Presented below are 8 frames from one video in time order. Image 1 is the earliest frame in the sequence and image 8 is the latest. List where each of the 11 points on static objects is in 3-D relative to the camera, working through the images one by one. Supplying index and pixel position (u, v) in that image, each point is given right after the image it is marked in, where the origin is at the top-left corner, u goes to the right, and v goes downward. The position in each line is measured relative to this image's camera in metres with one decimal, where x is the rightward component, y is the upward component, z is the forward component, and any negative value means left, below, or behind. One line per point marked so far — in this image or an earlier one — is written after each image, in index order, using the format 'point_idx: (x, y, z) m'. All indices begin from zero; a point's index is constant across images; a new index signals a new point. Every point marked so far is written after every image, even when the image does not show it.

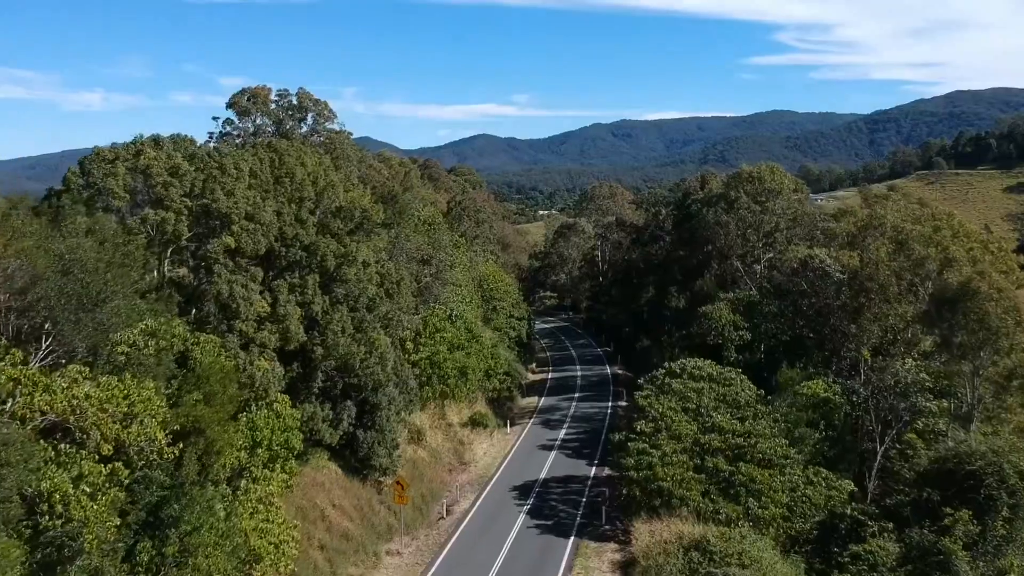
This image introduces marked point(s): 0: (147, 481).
0: (-6.0, -3.2, +16.1) m
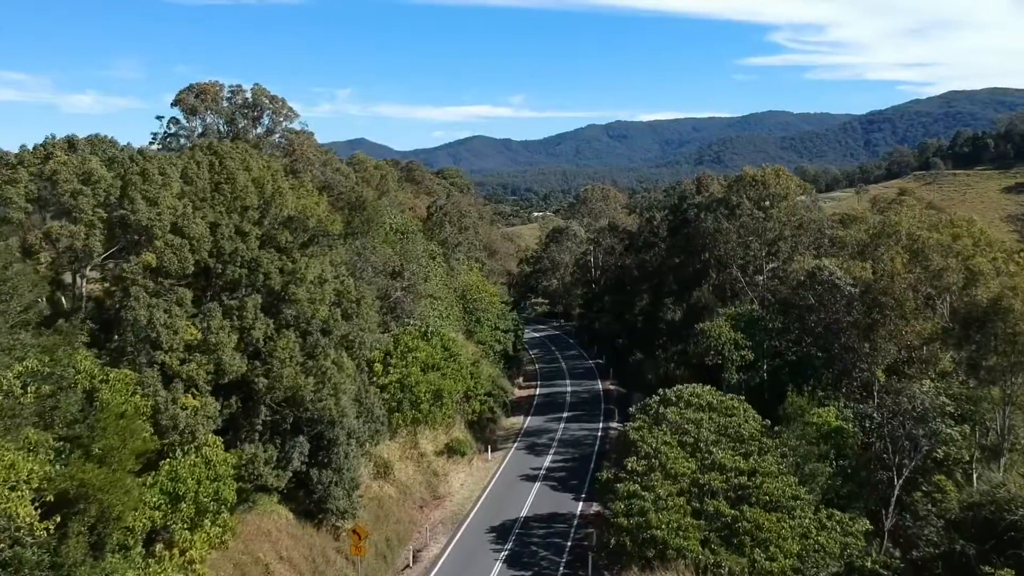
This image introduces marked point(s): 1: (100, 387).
0: (-6.5, -3.6, +12.9) m
1: (-7.2, -1.7, +17.2) m
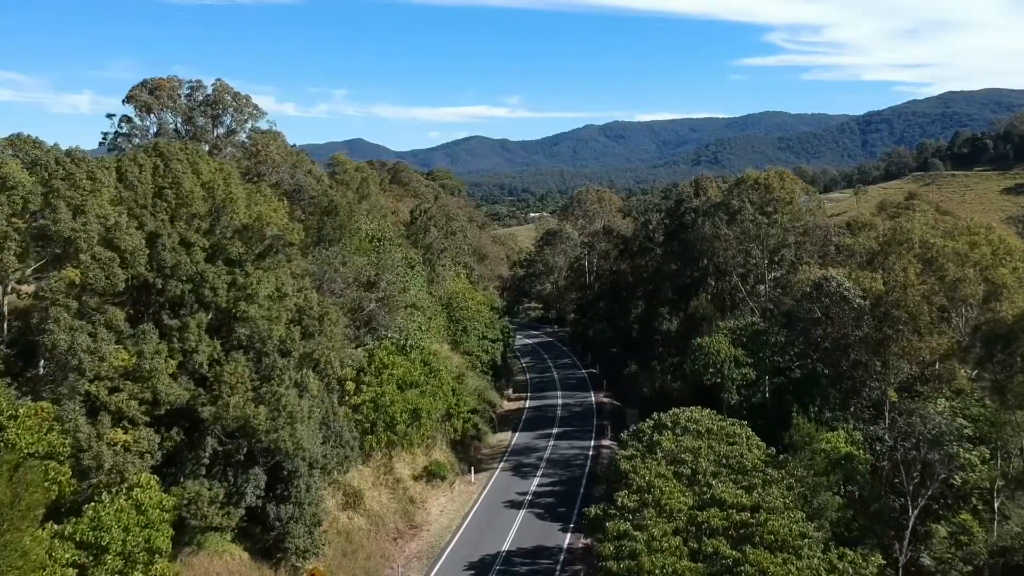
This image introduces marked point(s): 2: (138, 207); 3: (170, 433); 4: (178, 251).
0: (-7.0, -4.0, +10.6) m
1: (-7.7, -2.1, +14.9) m
2: (-7.4, +1.6, +19.3) m
3: (-6.7, -2.8, +19.1) m
4: (-6.6, +0.7, +19.3) m
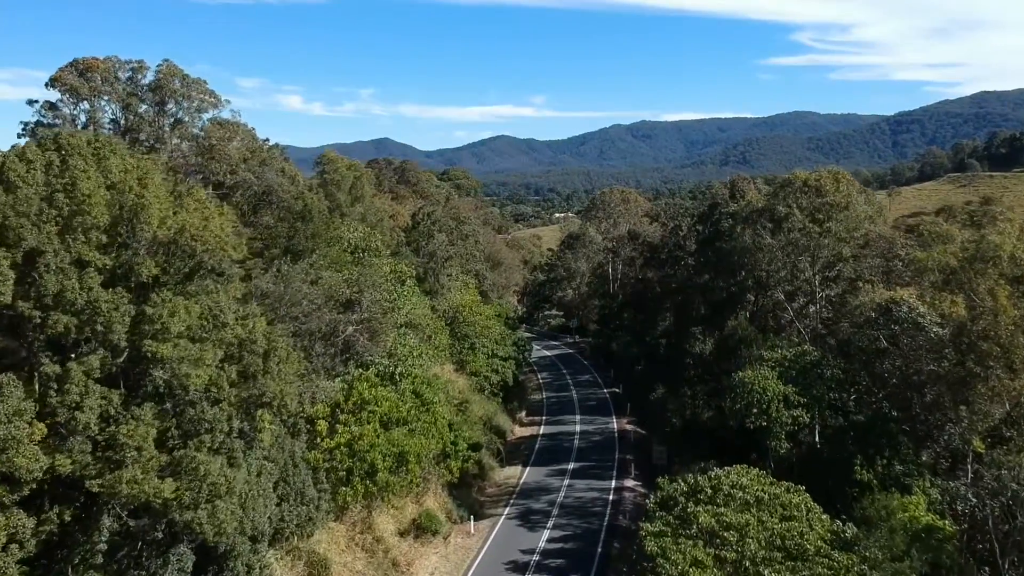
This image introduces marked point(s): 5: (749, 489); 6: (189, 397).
0: (-7.4, -4.5, +6.1) m
1: (-8.0, -2.6, +10.4) m
2: (-7.5, +1.1, +14.8) m
3: (-6.8, -3.3, +14.5) m
4: (-6.7, +0.2, +14.8) m
5: (+4.6, -3.8, +19.1) m
6: (-5.3, -1.8, +16.1) m
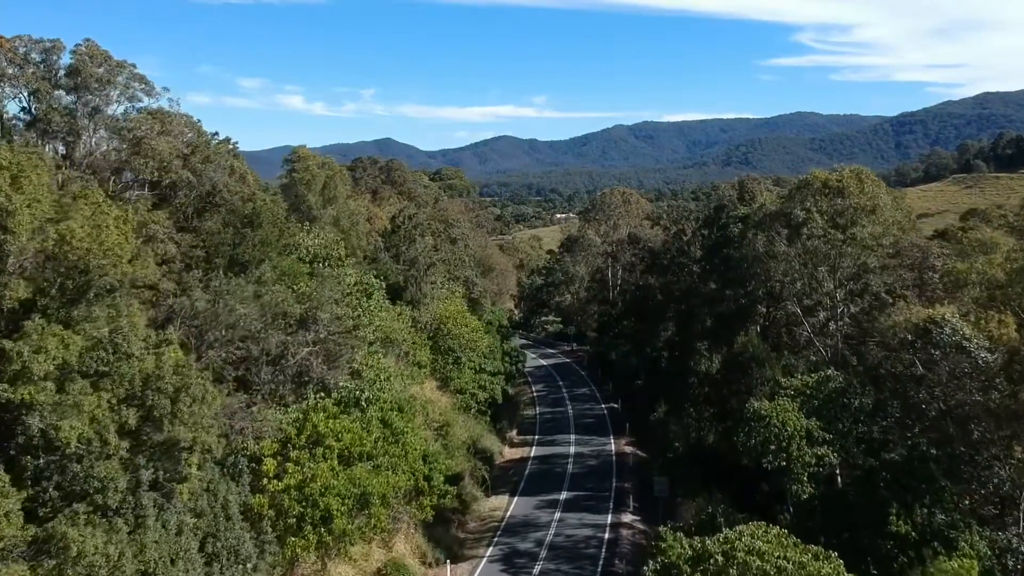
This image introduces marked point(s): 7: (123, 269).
0: (-7.9, -4.8, +2.8) m
1: (-8.5, -2.9, +7.1) m
2: (-8.0, +0.8, +11.5) m
3: (-7.3, -3.7, +11.2) m
4: (-7.2, -0.1, +11.5) m
5: (+4.1, -4.2, +15.7) m
6: (-5.8, -2.1, +12.8) m
7: (-5.7, +0.3, +15.3) m
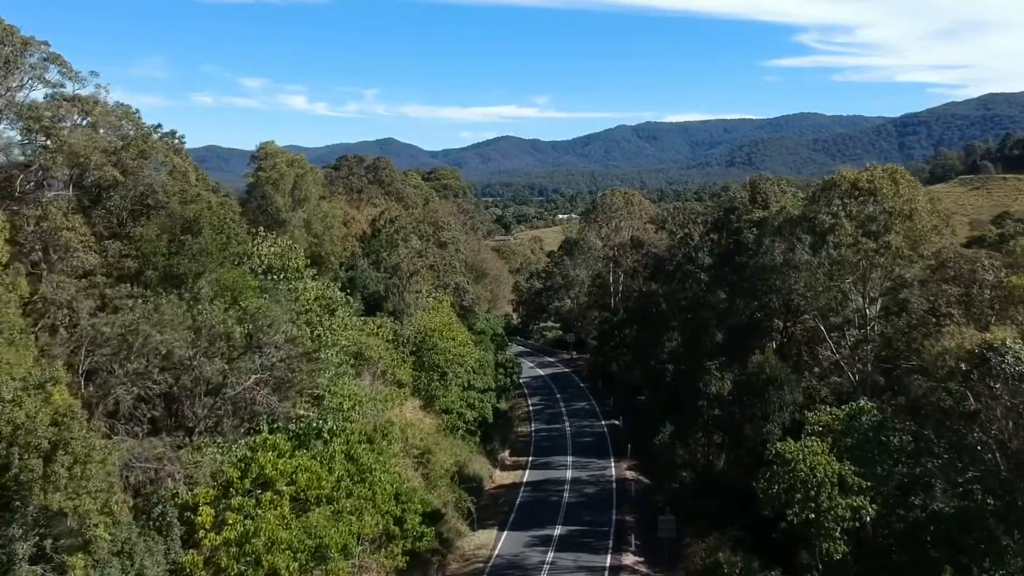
0: (-8.3, -5.2, -0.4) m
1: (-8.9, -3.2, +3.9) m
2: (-8.4, +0.4, +8.3) m
3: (-7.7, -4.0, +8.1) m
4: (-7.6, -0.4, +8.3) m
5: (+3.8, -4.5, +12.6) m
6: (-6.2, -2.5, +9.6) m
7: (-6.1, 0.0, +12.2) m
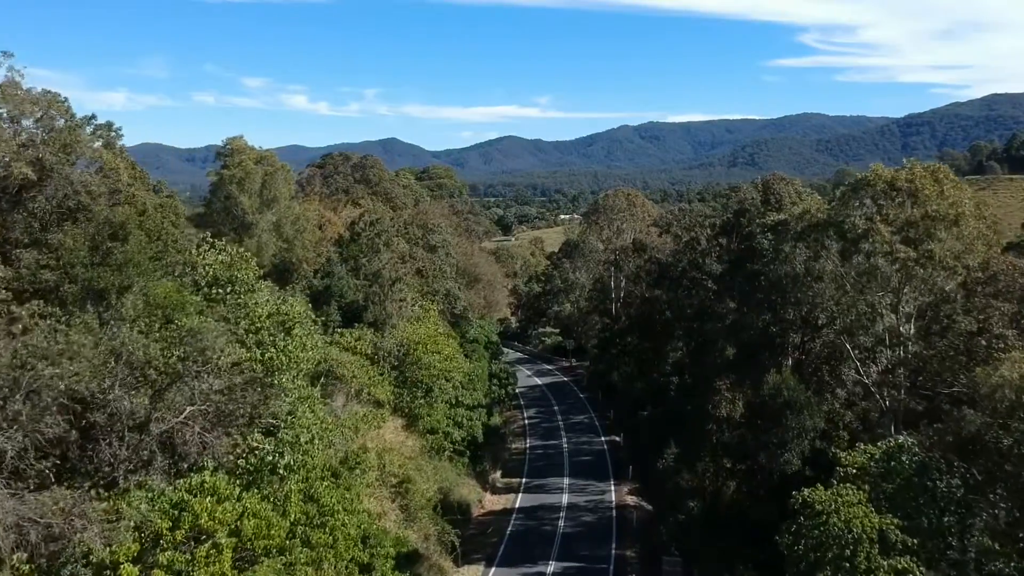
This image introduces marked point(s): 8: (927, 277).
0: (-8.7, -5.4, -3.1) m
1: (-9.2, -3.5, +1.2) m
2: (-8.7, +0.2, +5.6) m
3: (-8.1, -4.3, +5.4) m
4: (-7.9, -0.7, +5.6) m
5: (+3.4, -4.8, +9.8) m
6: (-6.5, -2.7, +6.9) m
7: (-6.4, -0.3, +9.4) m
8: (+8.1, +0.2, +19.1) m
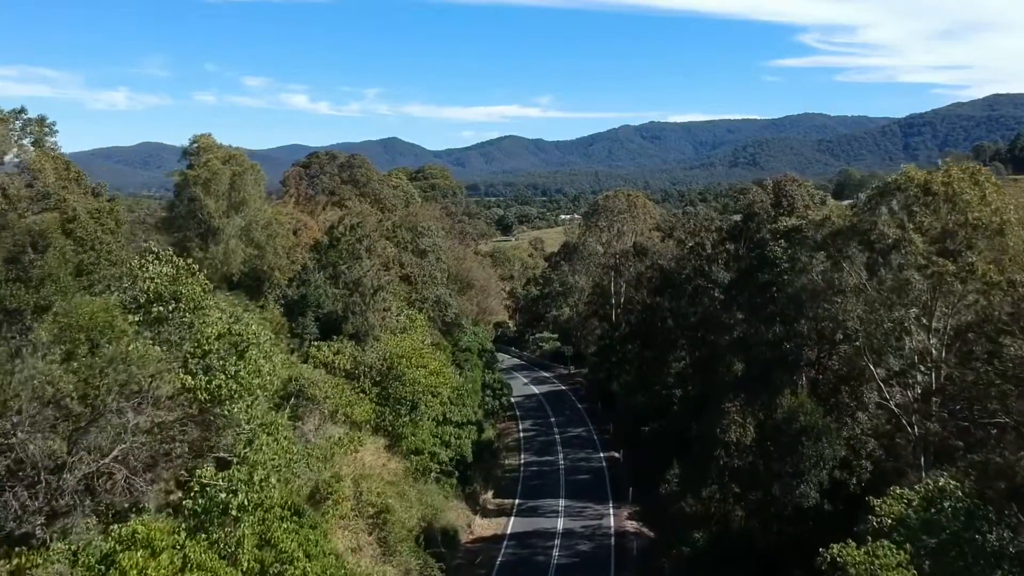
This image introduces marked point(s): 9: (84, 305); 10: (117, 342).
0: (-9.0, -5.7, -5.3) m
1: (-9.5, -3.8, -1.0) m
2: (-9.0, -0.1, +3.4) m
3: (-8.3, -4.5, +3.2) m
4: (-8.2, -1.0, +3.4) m
5: (+3.1, -5.1, +7.6) m
6: (-6.8, -3.0, +4.7) m
7: (-6.7, -0.6, +7.2) m
8: (+7.8, -0.1, +16.9) m
9: (-6.5, -0.2, +16.1) m
10: (-5.9, -0.7, +15.9) m
